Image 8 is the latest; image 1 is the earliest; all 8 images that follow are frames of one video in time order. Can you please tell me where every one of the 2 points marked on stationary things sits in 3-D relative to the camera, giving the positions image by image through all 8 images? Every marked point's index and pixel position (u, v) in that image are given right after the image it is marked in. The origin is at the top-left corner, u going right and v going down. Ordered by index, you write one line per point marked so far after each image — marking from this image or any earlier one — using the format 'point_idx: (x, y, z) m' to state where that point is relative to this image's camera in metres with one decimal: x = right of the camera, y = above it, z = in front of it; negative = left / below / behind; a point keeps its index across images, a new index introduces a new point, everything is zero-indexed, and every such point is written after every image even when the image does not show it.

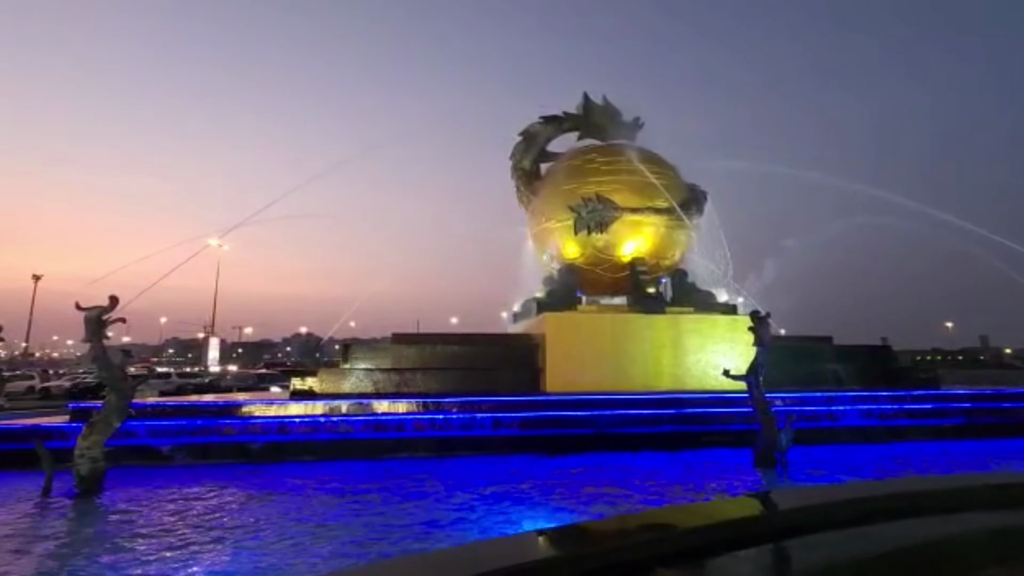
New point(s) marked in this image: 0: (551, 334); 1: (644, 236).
0: (+0.5, -0.7, +10.0) m
1: (+2.1, +0.8, +10.8) m
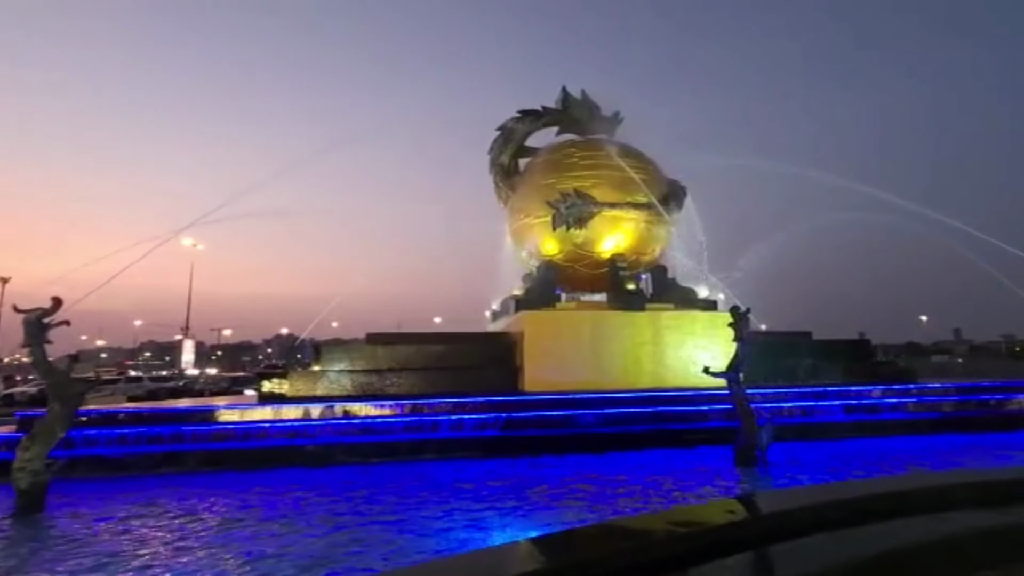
0: (+0.2, -0.6, +9.8) m
1: (+1.7, +0.9, +10.6) m
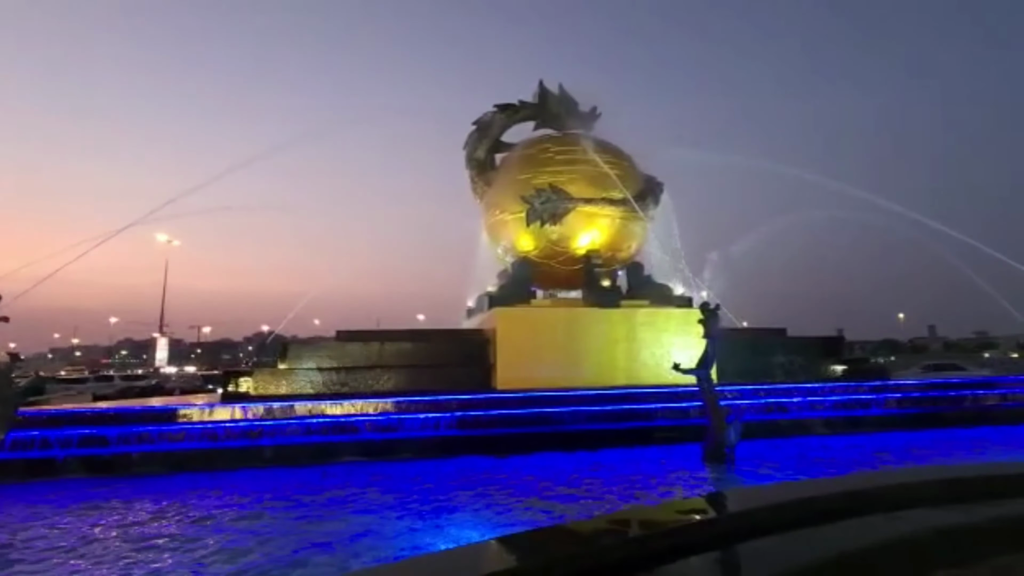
0: (-0.2, -0.6, +9.7) m
1: (+1.3, +0.9, +10.5) m
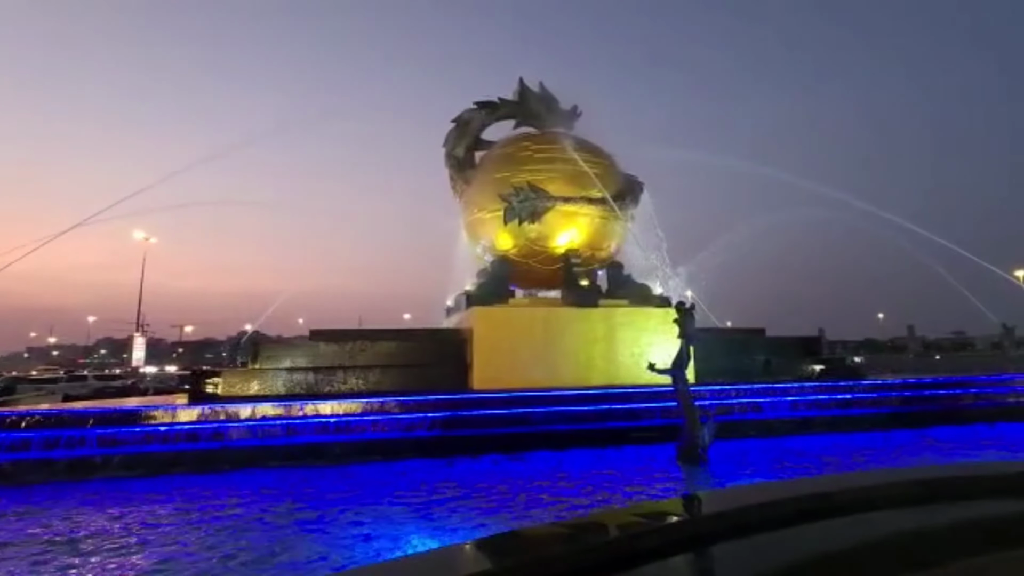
0: (-0.5, -0.6, +9.6) m
1: (+1.0, +0.9, +10.4) m
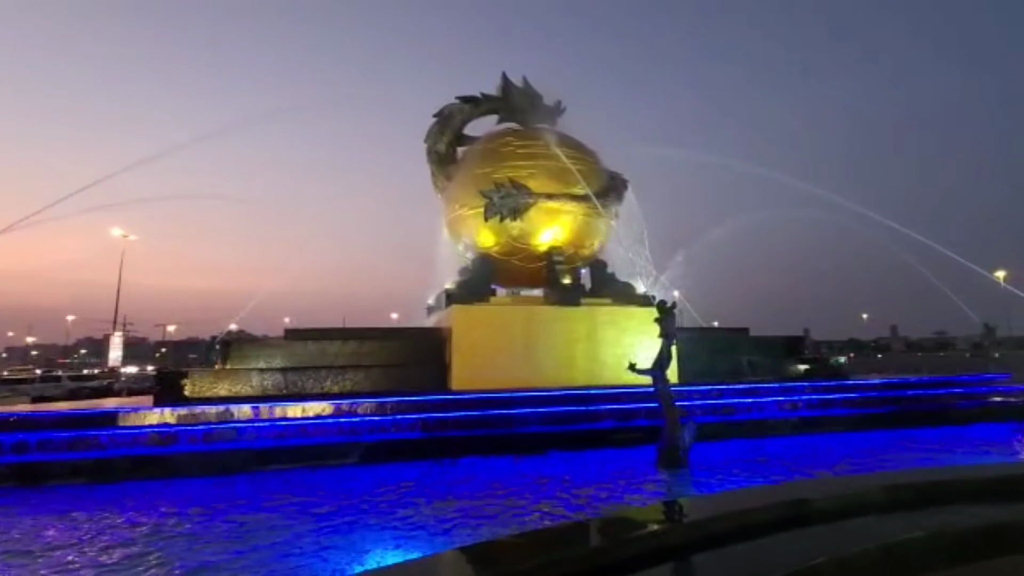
0: (-0.7, -0.5, +9.3) m
1: (+0.7, +1.0, +10.2) m
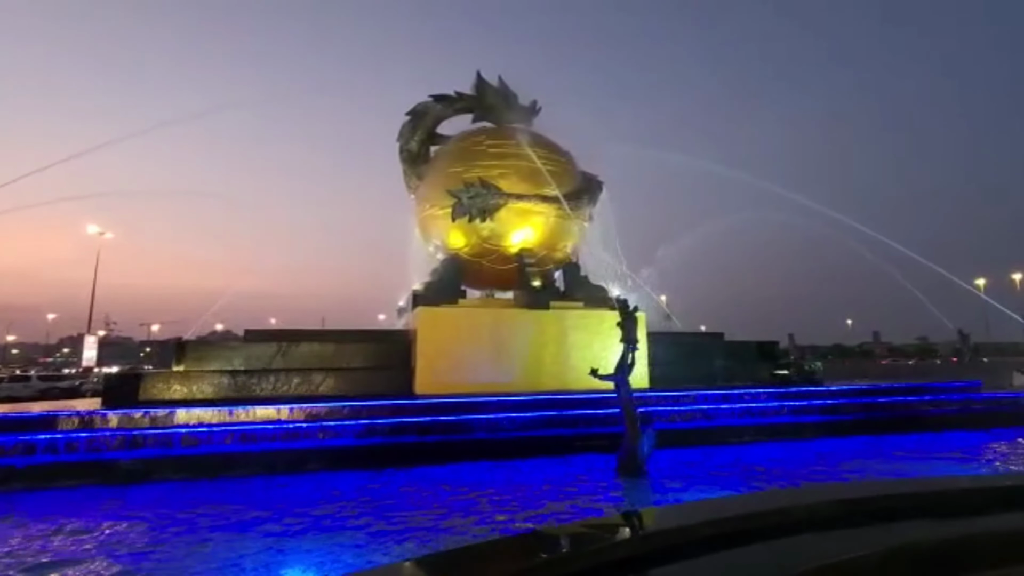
0: (-1.2, -0.6, +9.1) m
1: (+0.3, +0.9, +10.0) m
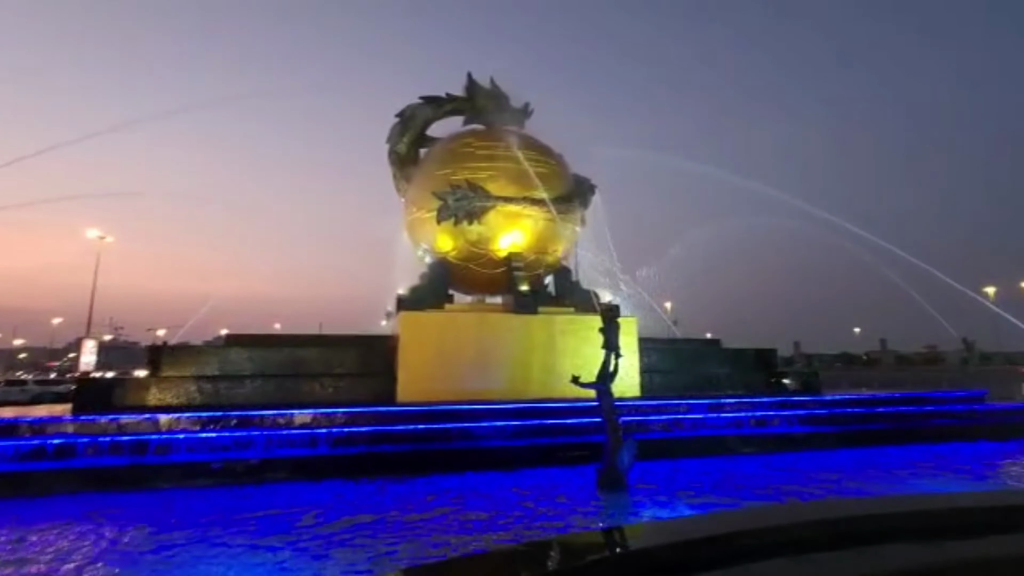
0: (-1.4, -0.6, +8.9) m
1: (+0.1, +0.8, +9.8) m
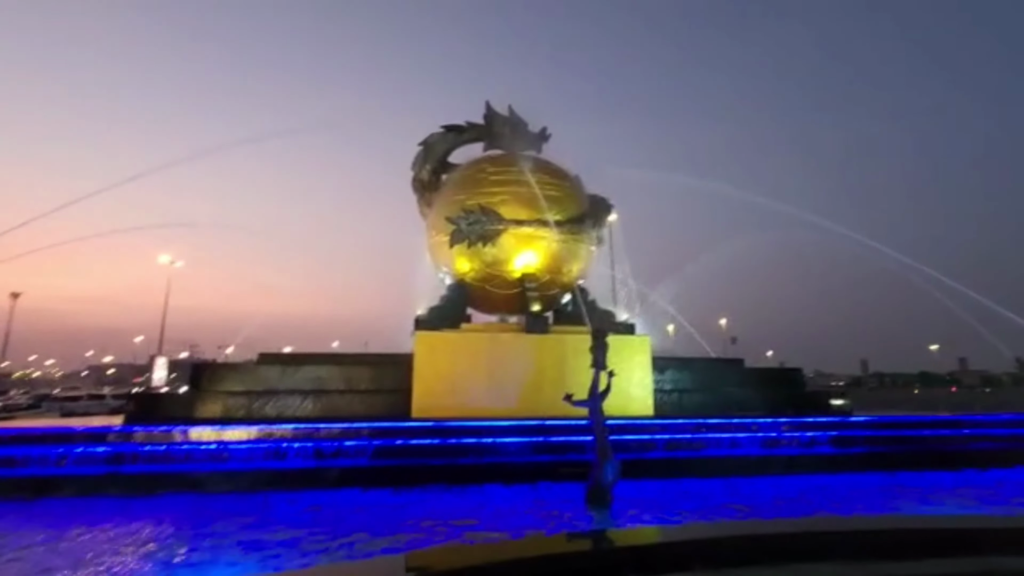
0: (-1.2, -0.9, +9.3) m
1: (+0.4, +0.6, +10.1) m
